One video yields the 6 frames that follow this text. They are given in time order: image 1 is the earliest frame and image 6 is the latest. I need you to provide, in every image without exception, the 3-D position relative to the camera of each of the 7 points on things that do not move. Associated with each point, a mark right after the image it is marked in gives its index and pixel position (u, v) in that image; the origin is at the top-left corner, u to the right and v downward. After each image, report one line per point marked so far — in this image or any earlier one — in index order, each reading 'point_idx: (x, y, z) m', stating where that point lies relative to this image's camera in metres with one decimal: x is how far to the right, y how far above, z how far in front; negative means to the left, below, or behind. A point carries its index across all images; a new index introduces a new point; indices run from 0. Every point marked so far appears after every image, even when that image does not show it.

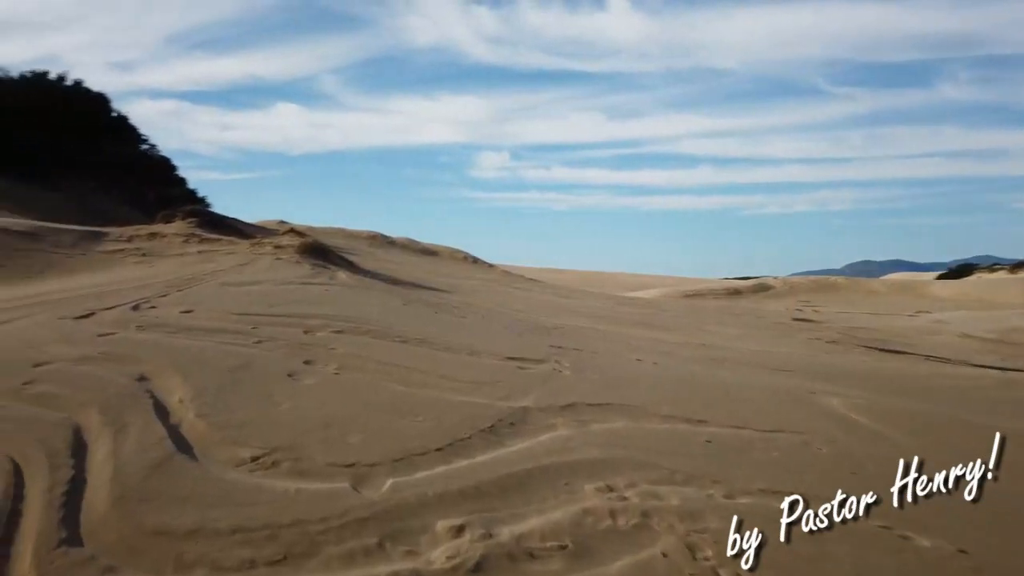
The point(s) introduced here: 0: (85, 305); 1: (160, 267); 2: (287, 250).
0: (-3.1, -0.1, +5.3) m
1: (-4.1, +0.2, +8.8) m
2: (-3.0, +0.5, +10.0) m
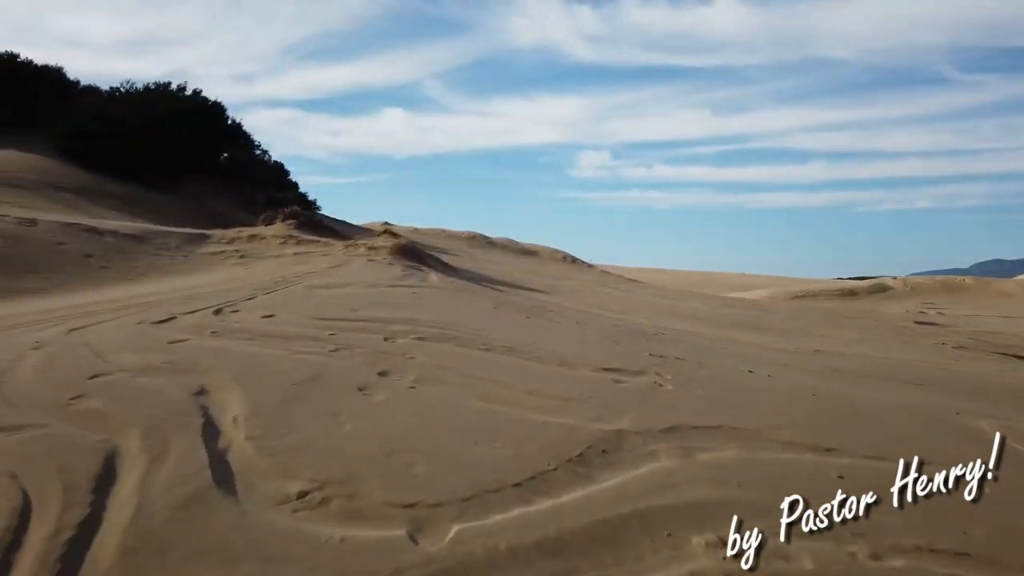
0: (-2.4, -0.1, +5.2) m
1: (-3.0, +0.2, +8.8) m
2: (-1.8, +0.5, +9.9) m
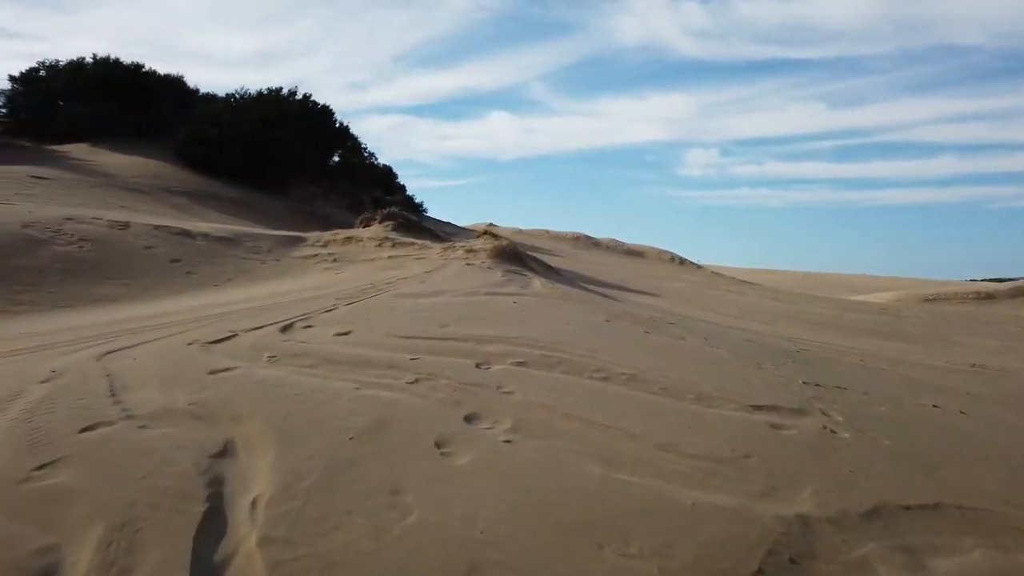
0: (-1.7, -0.2, +4.5) m
1: (-1.8, +0.2, +8.1) m
2: (-0.4, +0.4, +9.1) m
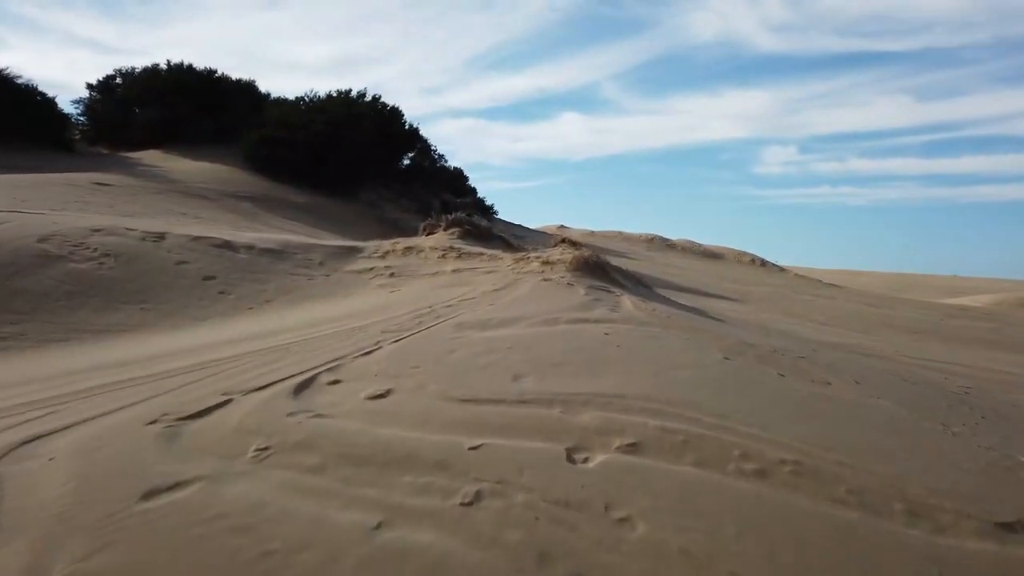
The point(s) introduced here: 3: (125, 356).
0: (-1.2, -0.4, +3.4) m
1: (-1.0, 0.0, +7.0) m
2: (+0.5, +0.2, +7.8) m
3: (-2.3, -0.4, +4.3) m
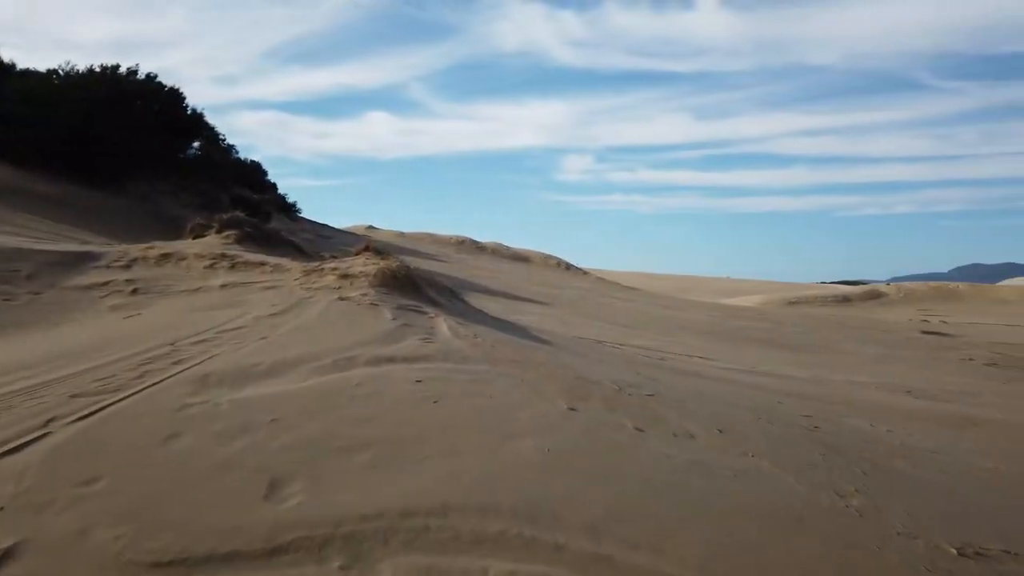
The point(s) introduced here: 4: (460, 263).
0: (-1.9, -0.6, +1.7) m
1: (-2.6, -0.2, +5.2) m
2: (-1.3, 0.0, +6.4) m
3: (-3.1, -0.6, +2.3) m
4: (-1.1, +0.5, +18.6) m
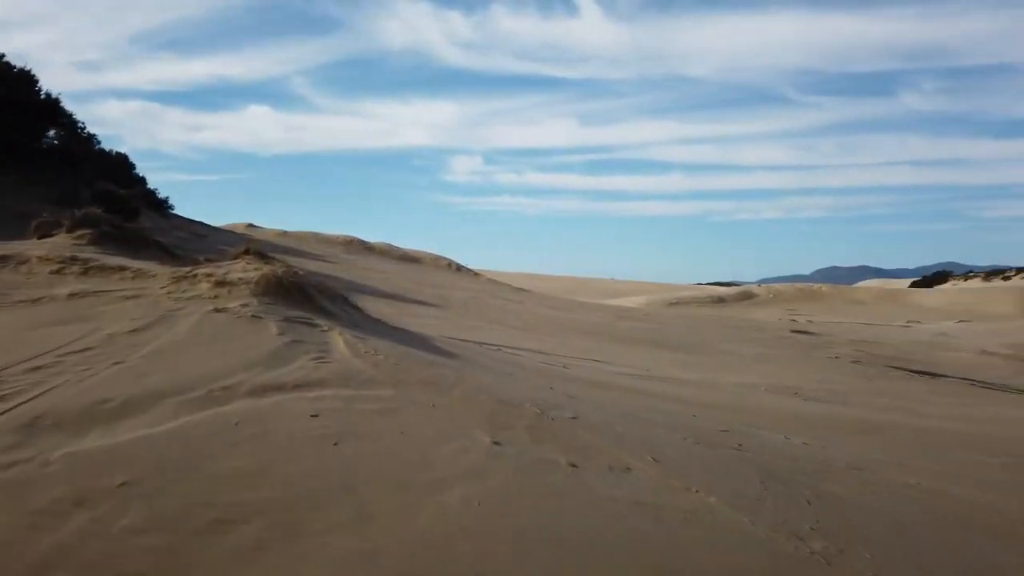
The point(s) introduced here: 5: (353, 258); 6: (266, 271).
0: (-1.9, -0.6, +0.9) m
1: (-3.1, -0.3, +4.3) m
2: (-2.1, 0.0, +5.6) m
3: (-3.2, -0.6, +1.3) m
4: (-3.7, +0.4, +17.8) m
5: (-3.9, +0.7, +19.4) m
6: (-2.0, +0.1, +5.9) m
